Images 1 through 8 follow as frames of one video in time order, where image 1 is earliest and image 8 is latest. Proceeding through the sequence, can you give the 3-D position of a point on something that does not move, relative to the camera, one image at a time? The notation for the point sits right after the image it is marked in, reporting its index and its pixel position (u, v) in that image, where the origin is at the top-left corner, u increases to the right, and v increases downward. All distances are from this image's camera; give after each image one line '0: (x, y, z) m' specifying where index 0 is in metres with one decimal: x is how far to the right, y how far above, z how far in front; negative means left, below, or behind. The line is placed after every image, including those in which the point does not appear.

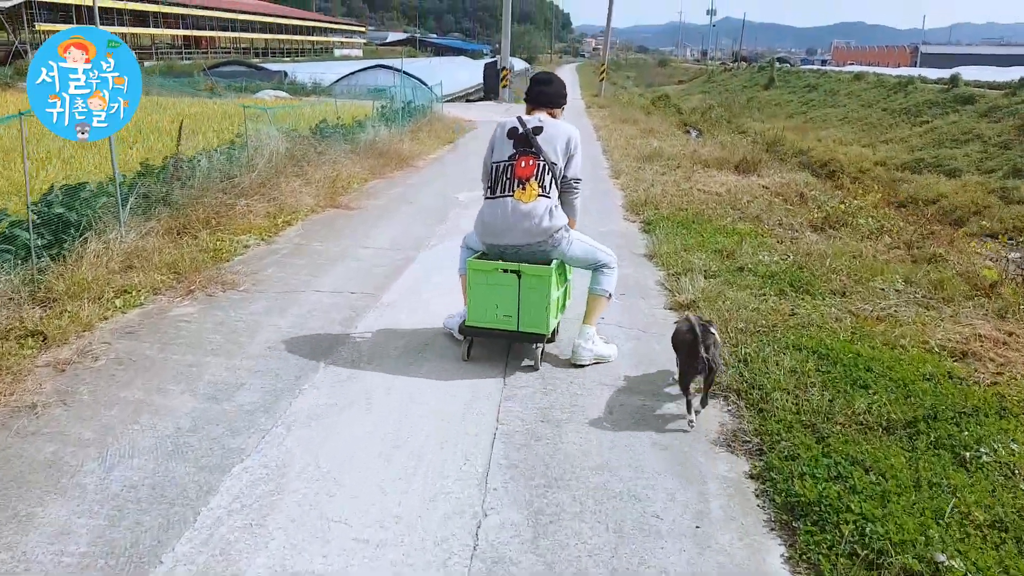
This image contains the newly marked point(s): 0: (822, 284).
0: (+1.9, 0.0, +4.9) m
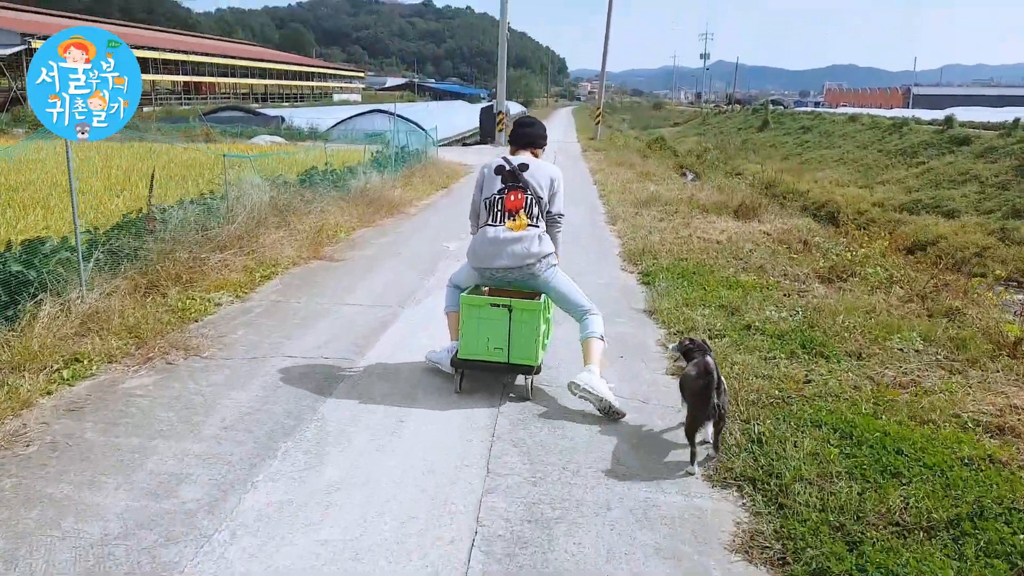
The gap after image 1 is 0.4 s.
0: (+1.8, -0.3, +4.5) m
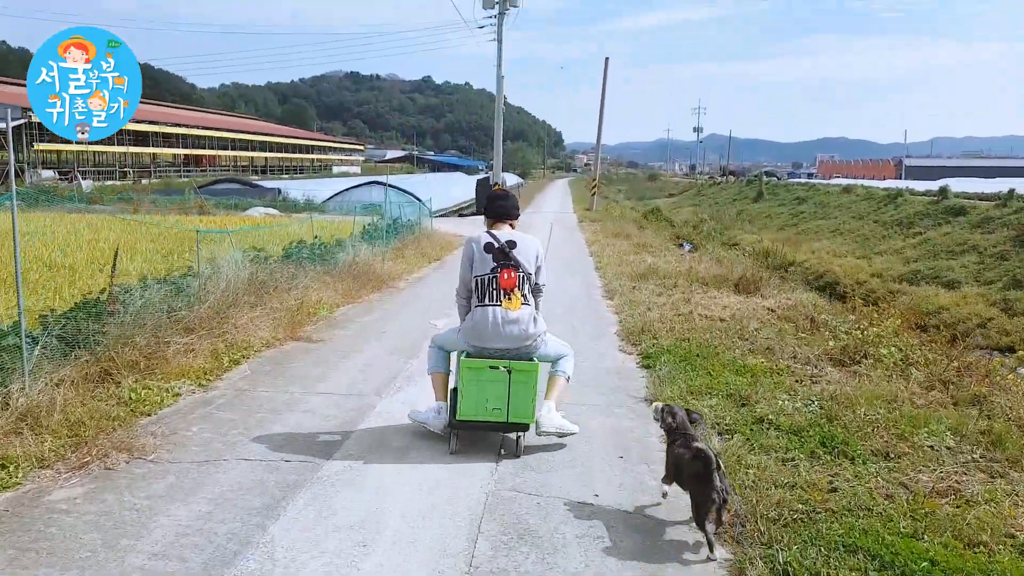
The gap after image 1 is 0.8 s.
0: (+1.7, -0.8, +4.0) m
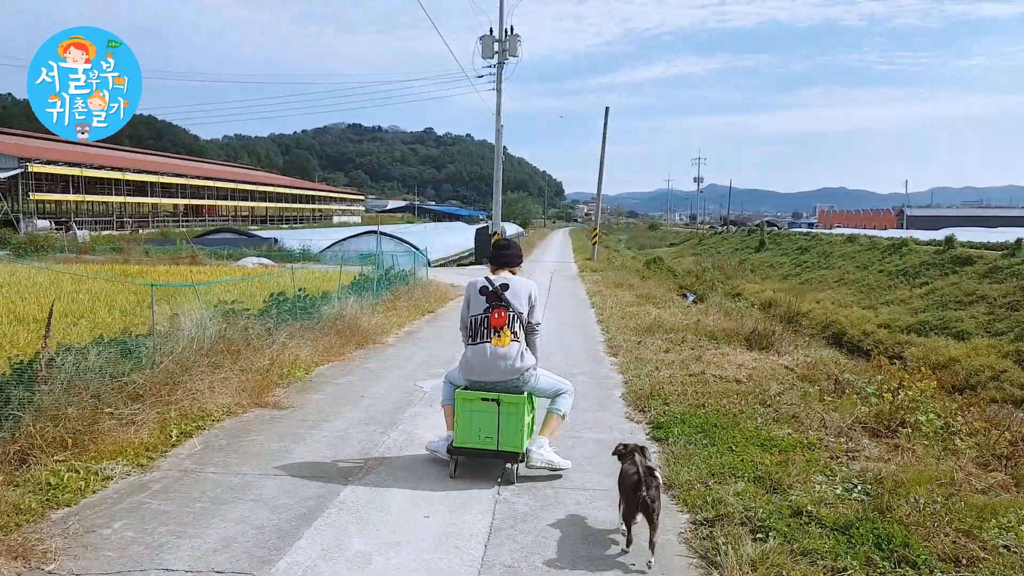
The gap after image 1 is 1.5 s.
0: (+1.7, -1.1, +3.3) m
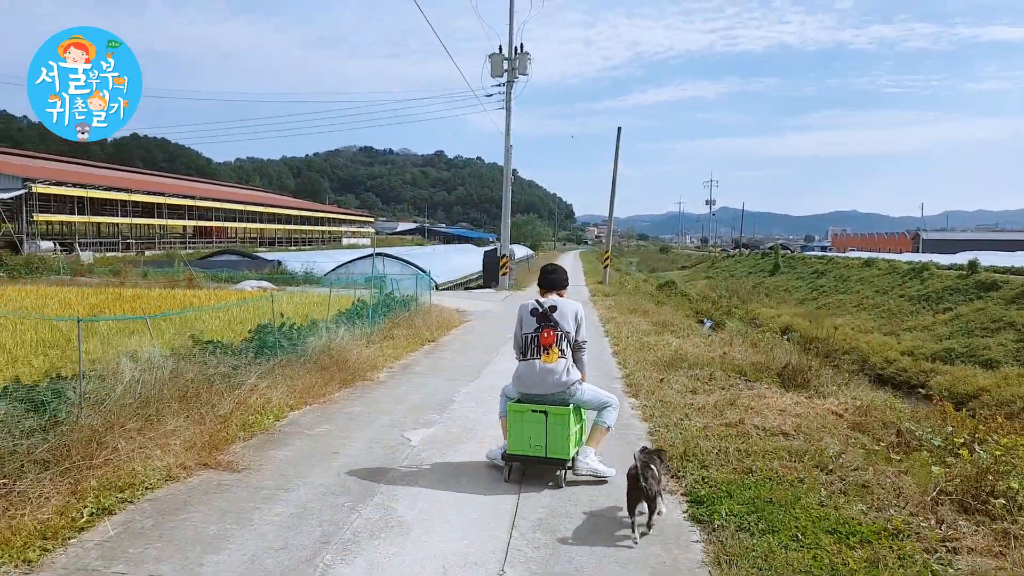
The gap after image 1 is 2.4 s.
0: (+1.7, -1.2, +2.2) m
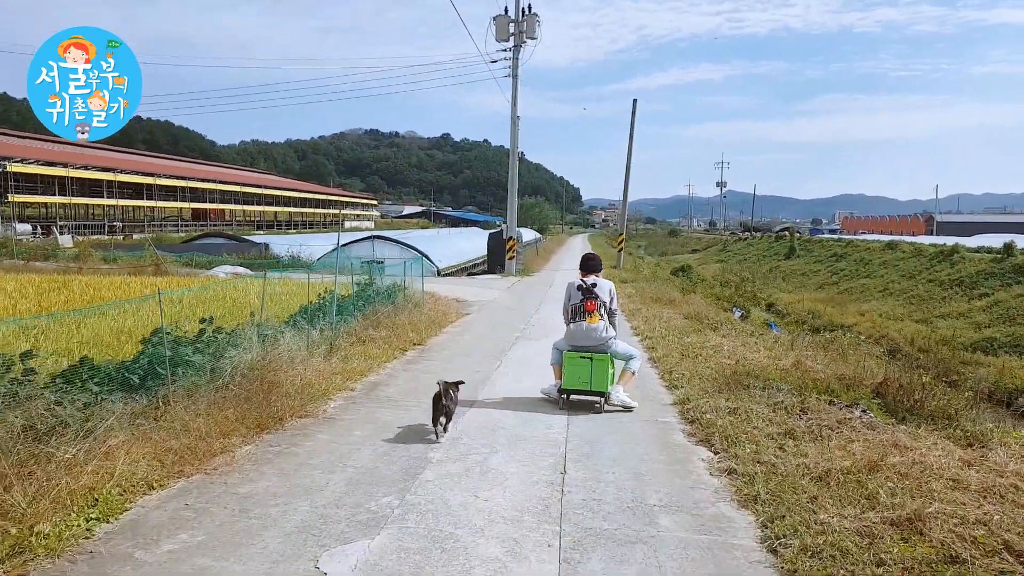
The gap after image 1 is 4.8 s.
0: (+1.7, -1.3, -0.3) m
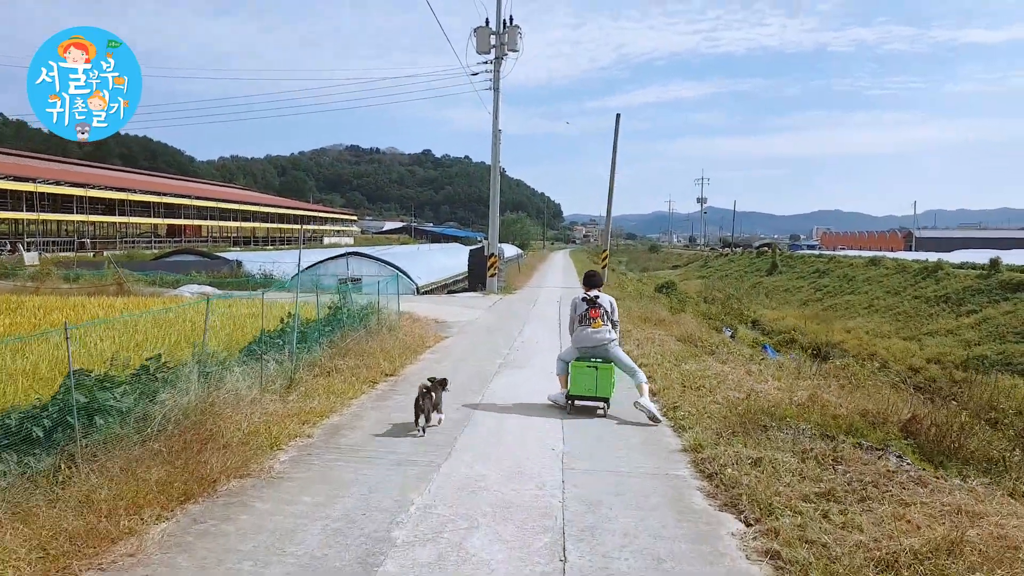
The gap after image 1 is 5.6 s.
0: (+1.7, -1.3, -1.2) m
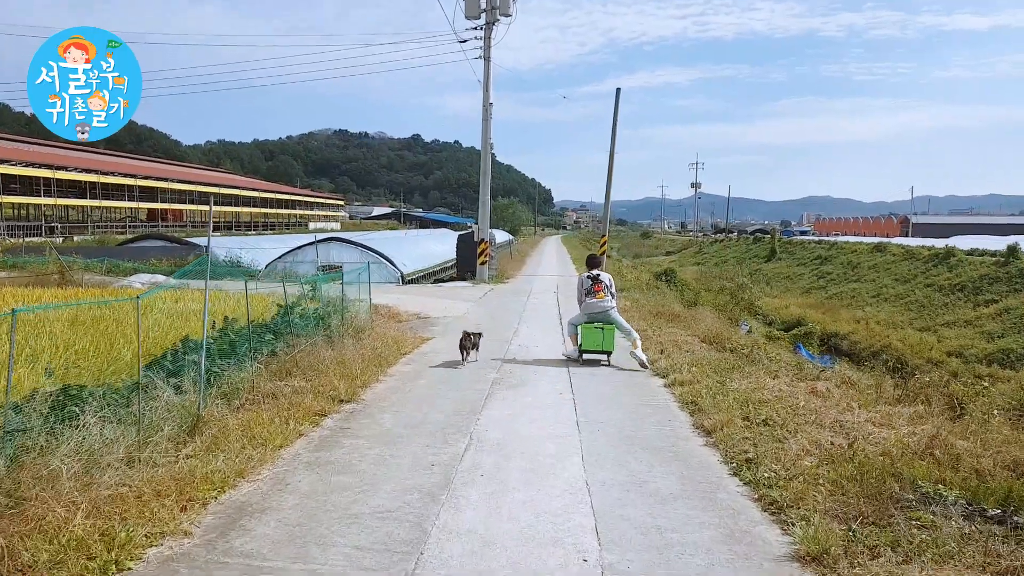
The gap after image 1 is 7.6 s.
0: (+1.8, -1.5, -3.3) m
